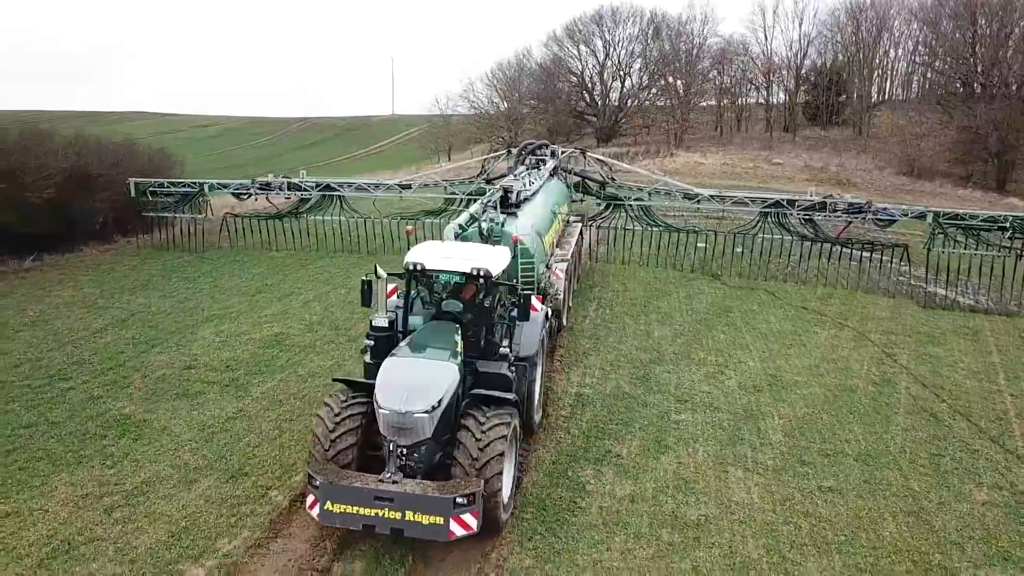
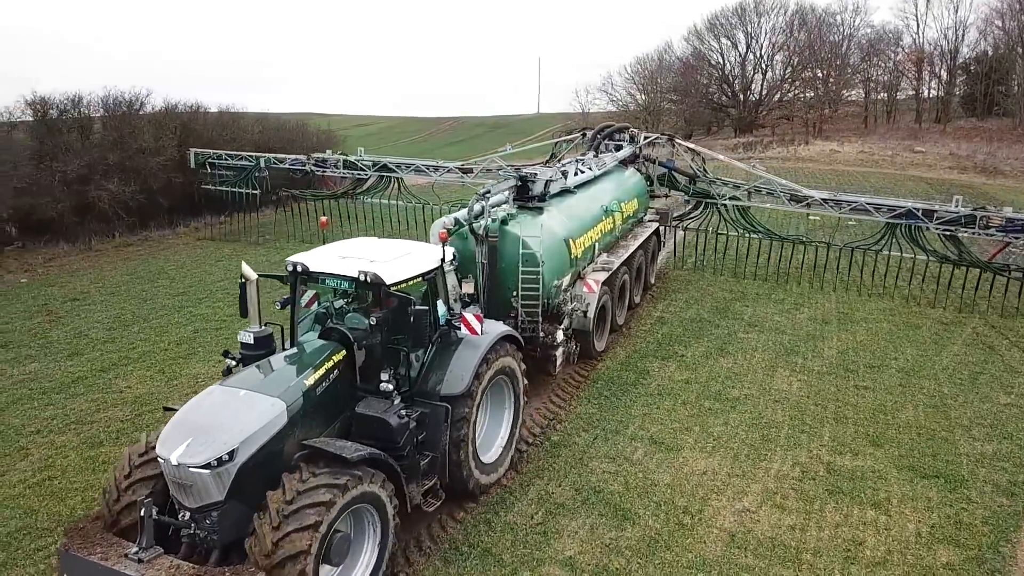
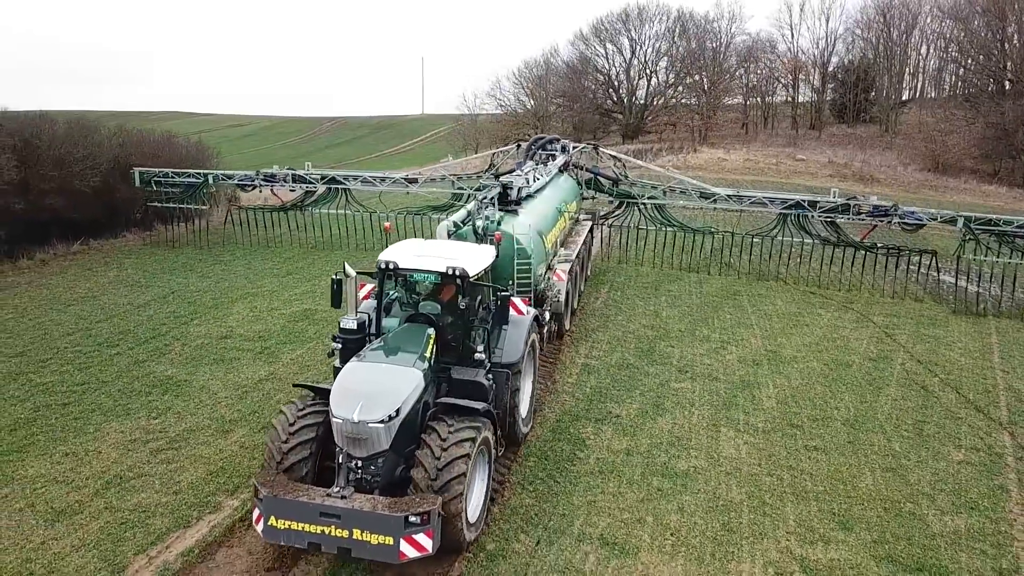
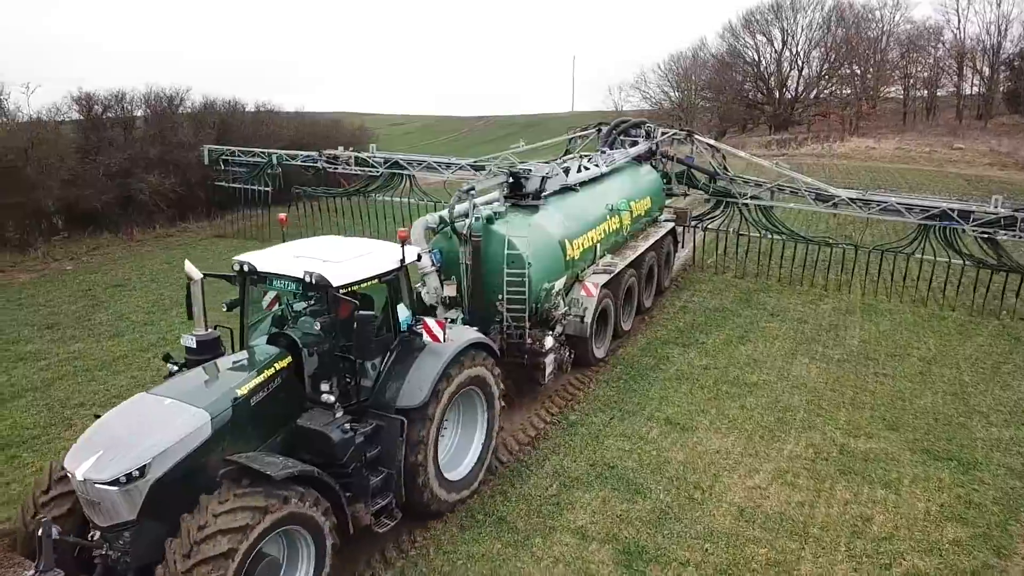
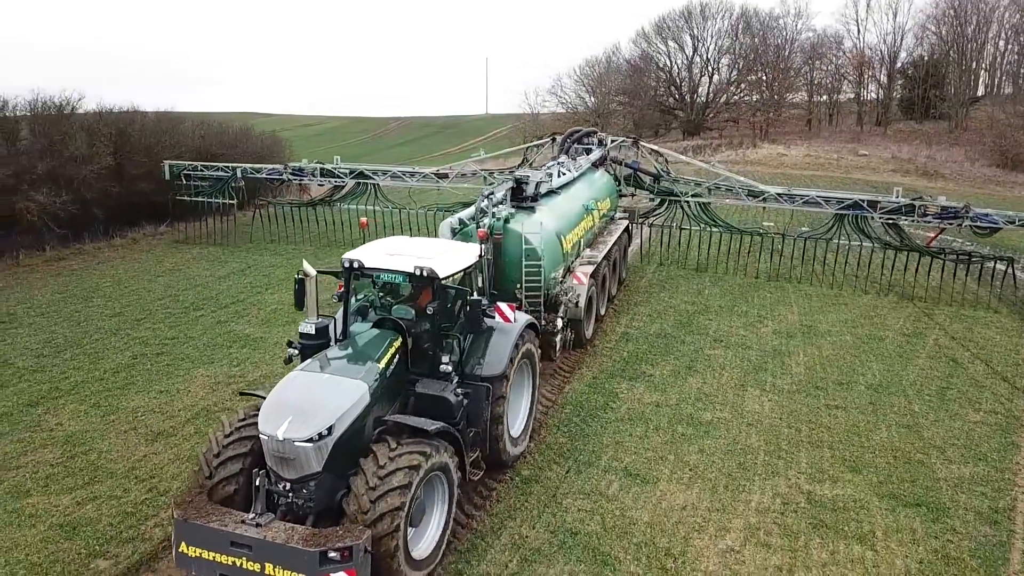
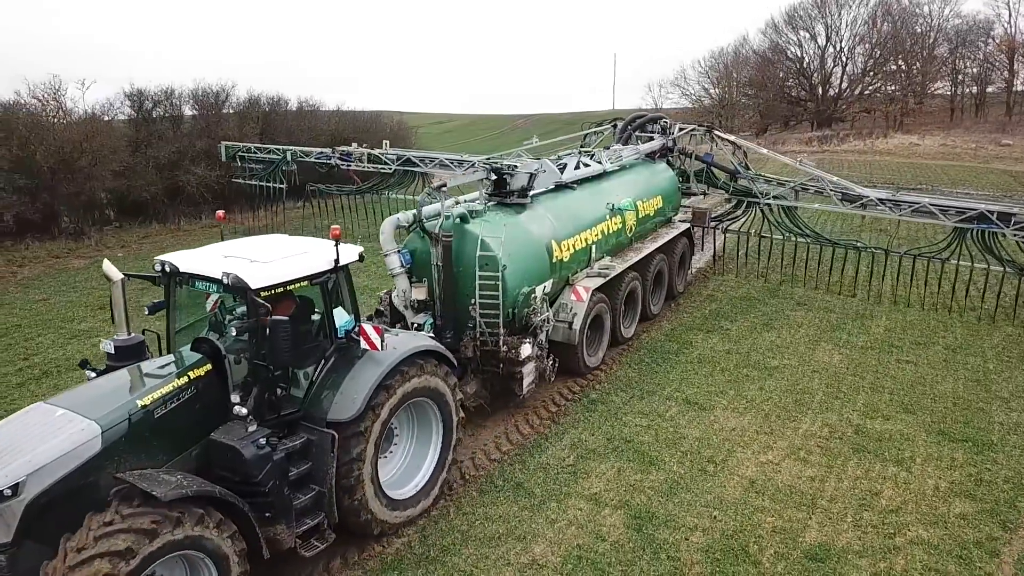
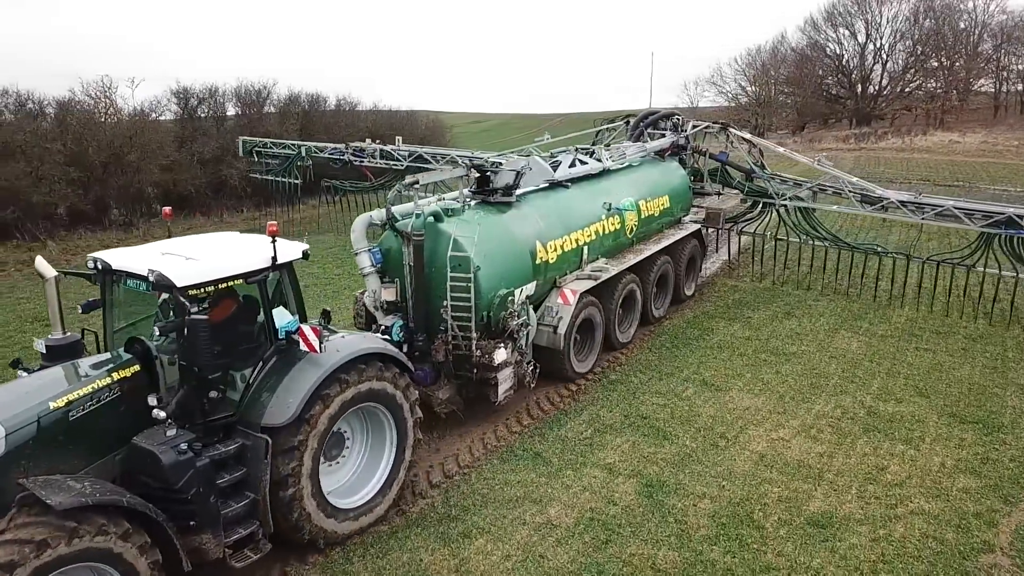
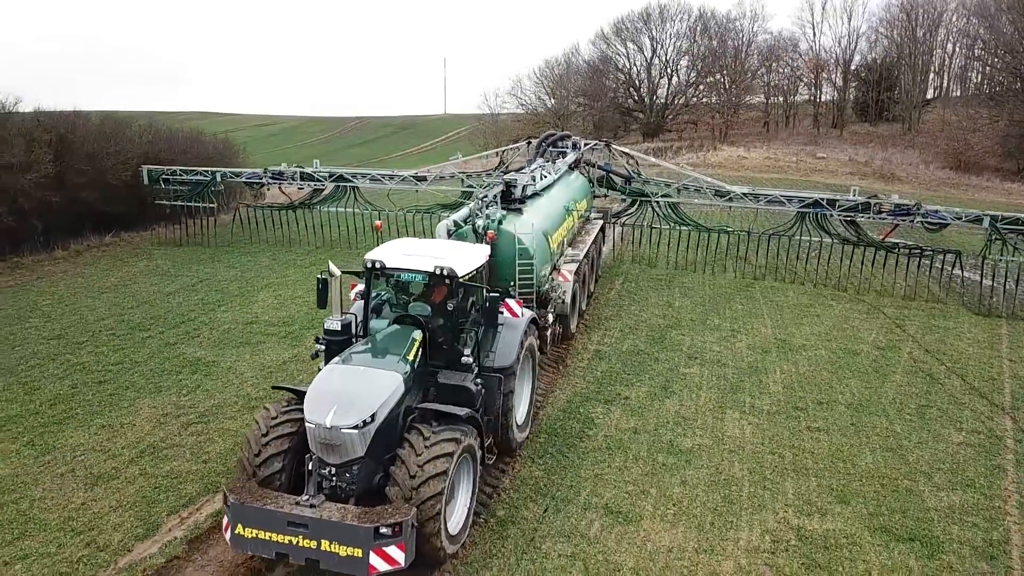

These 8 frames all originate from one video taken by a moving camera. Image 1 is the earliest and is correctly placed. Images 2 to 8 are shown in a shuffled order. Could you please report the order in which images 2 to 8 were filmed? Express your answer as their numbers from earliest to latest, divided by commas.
3, 8, 5, 2, 4, 6, 7
